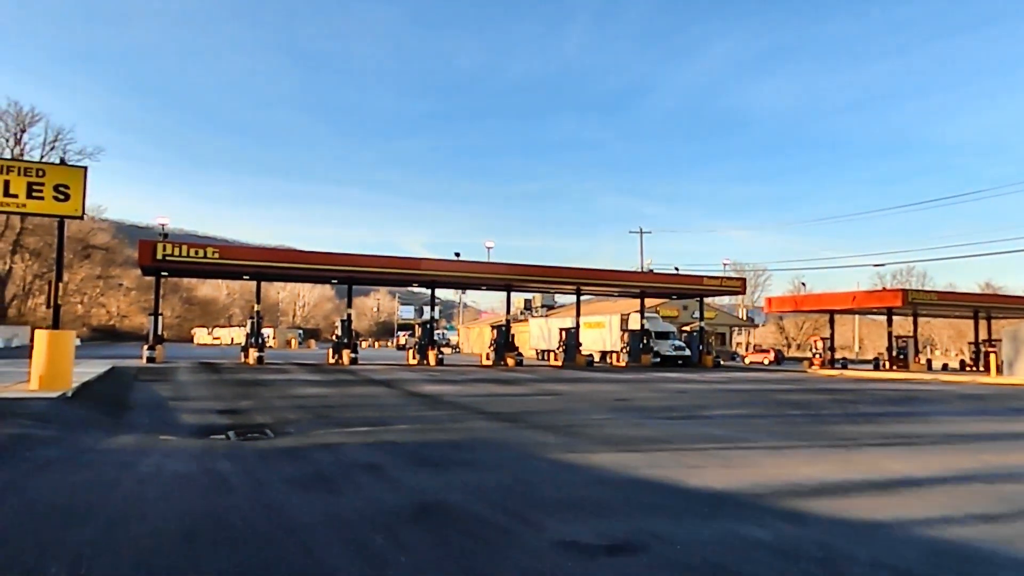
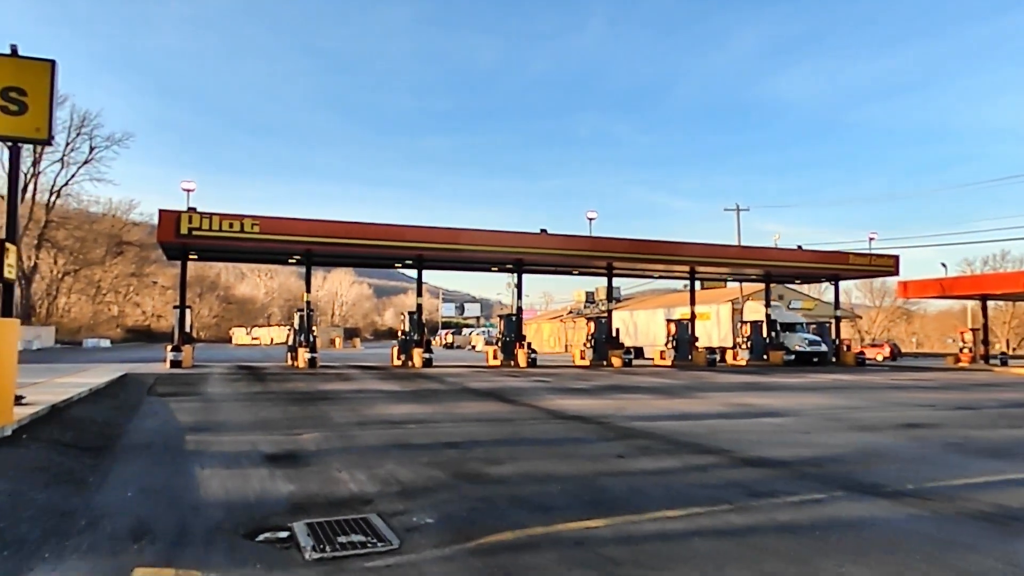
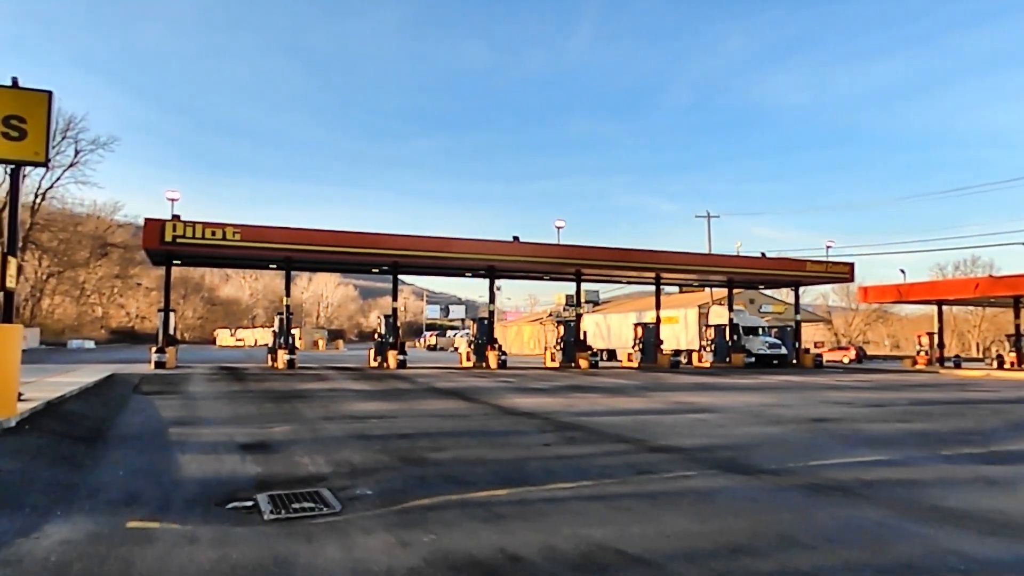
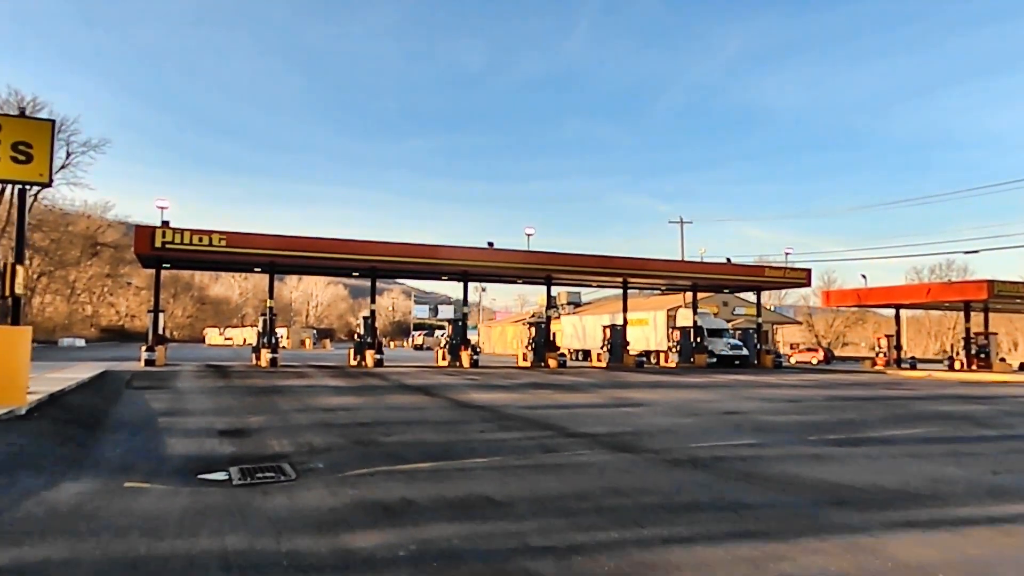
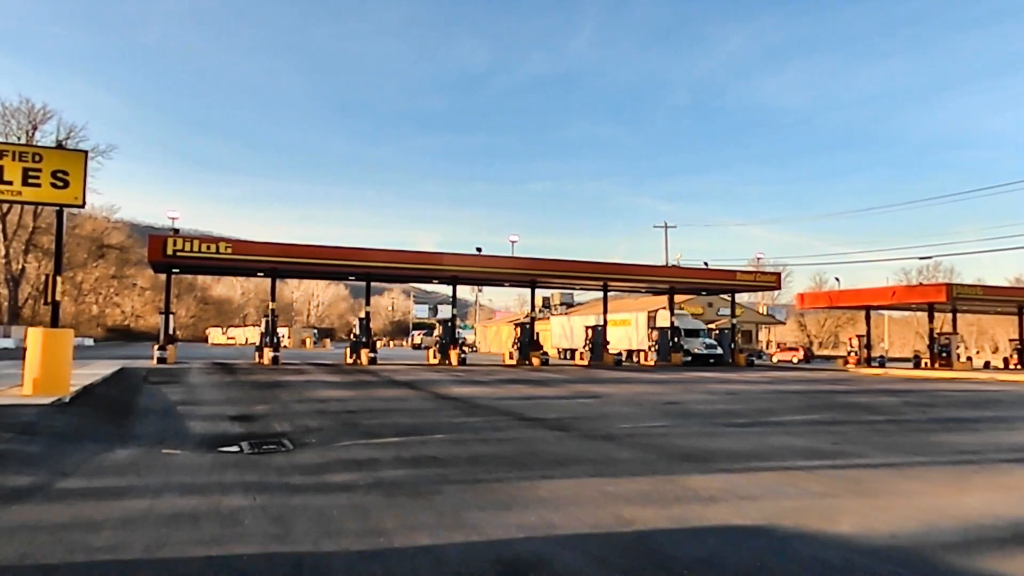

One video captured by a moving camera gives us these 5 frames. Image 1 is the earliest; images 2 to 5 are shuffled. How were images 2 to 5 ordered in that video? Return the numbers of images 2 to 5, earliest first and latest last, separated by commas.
5, 4, 3, 2
